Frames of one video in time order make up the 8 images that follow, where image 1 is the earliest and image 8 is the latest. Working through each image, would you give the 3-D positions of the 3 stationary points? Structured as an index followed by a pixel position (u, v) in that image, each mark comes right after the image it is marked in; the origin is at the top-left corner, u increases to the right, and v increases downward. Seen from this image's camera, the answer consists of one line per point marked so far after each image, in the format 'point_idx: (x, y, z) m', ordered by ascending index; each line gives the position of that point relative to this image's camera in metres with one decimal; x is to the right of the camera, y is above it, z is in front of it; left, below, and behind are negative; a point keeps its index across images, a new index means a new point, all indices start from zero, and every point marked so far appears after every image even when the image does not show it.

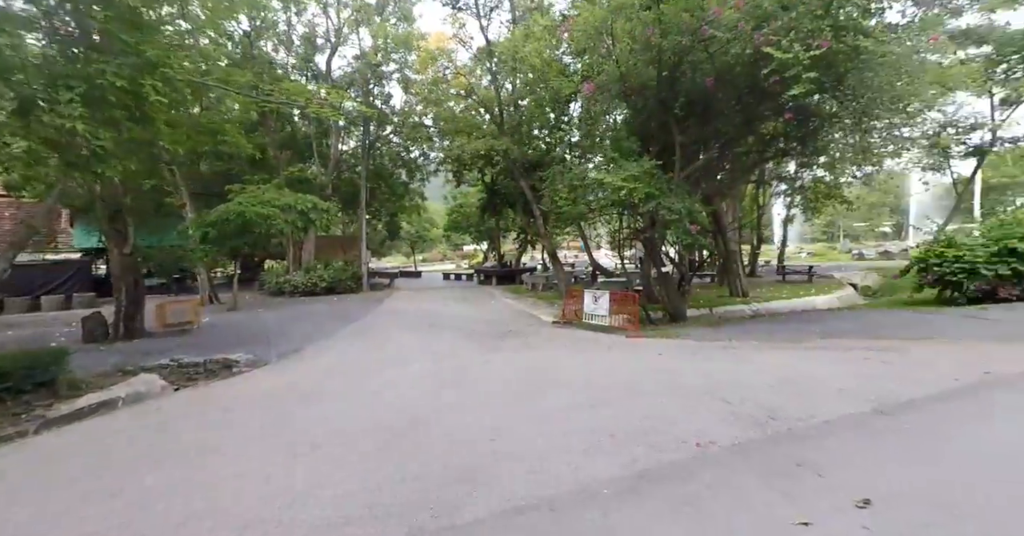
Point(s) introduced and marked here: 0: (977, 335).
0: (+8.1, -1.2, +8.9) m
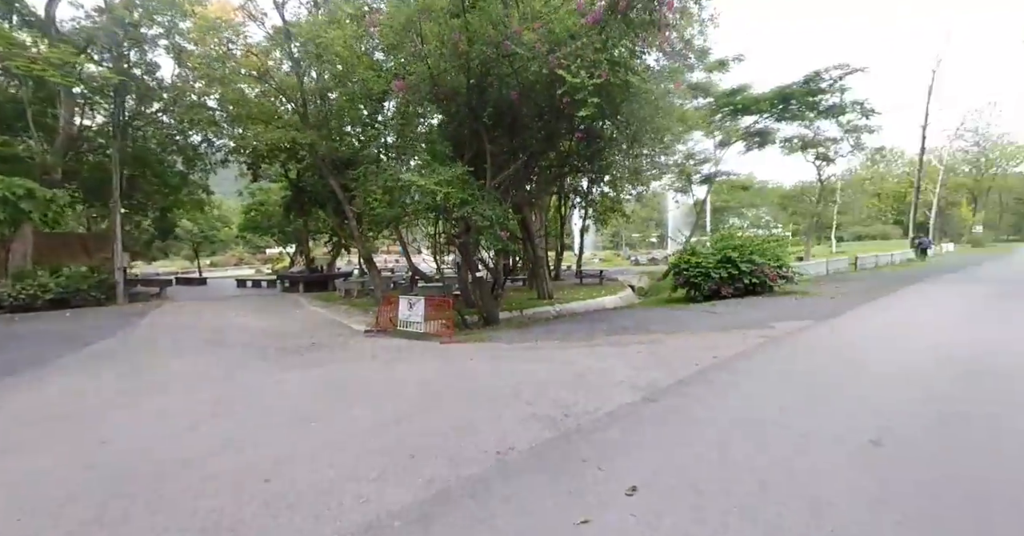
0: (+4.4, -1.3, +10.9) m
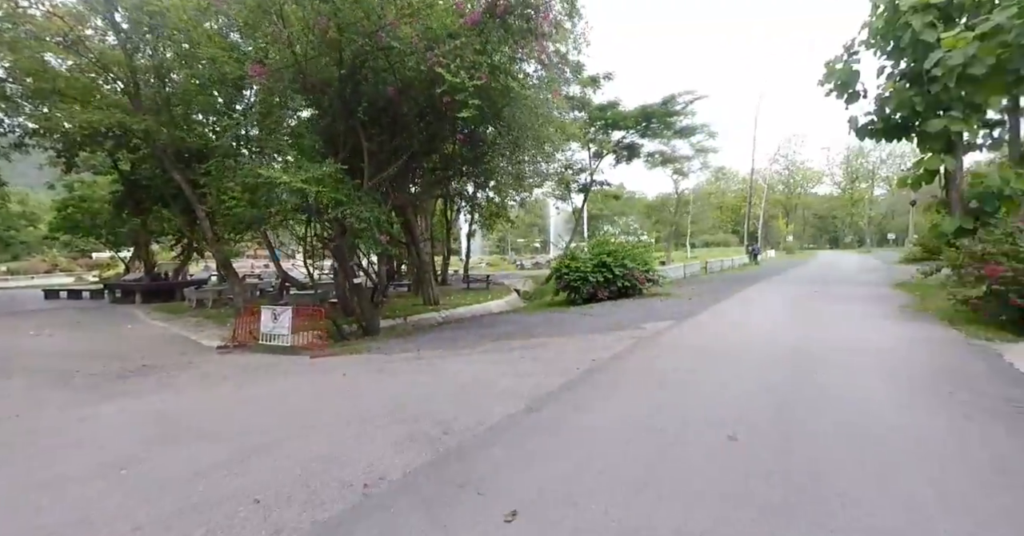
0: (+1.8, -1.4, +11.3) m
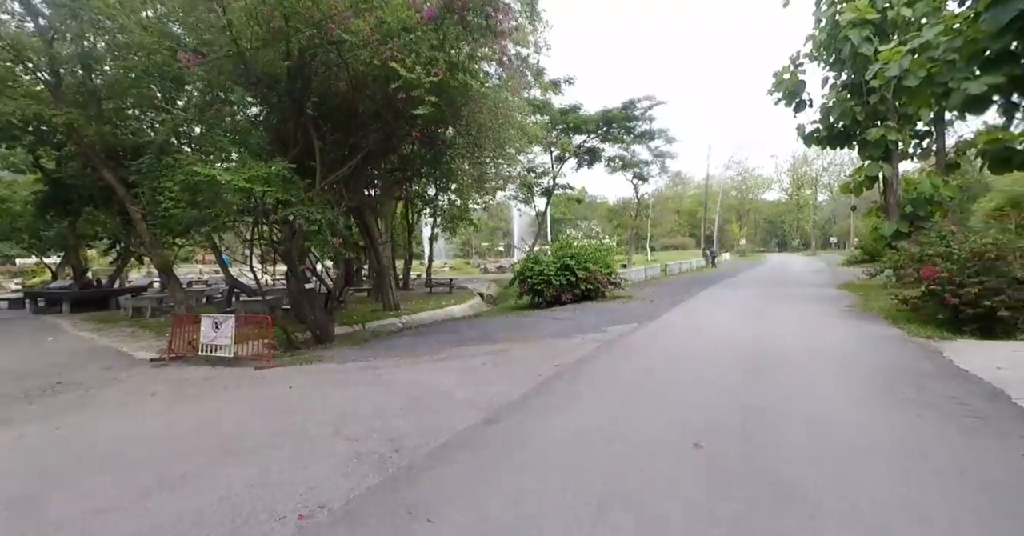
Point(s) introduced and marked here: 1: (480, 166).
0: (+0.9, -1.4, +11.1) m
1: (-0.8, +2.6, +12.7) m
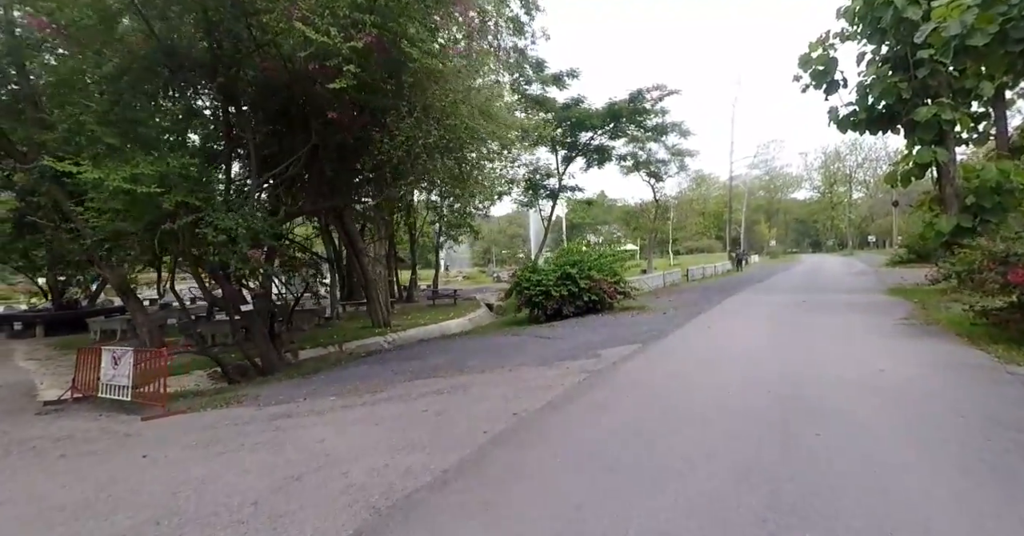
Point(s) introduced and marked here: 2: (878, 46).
0: (+0.5, -1.7, +9.2) m
1: (-1.3, +2.3, +10.9) m
2: (+9.3, +5.7, +12.6) m
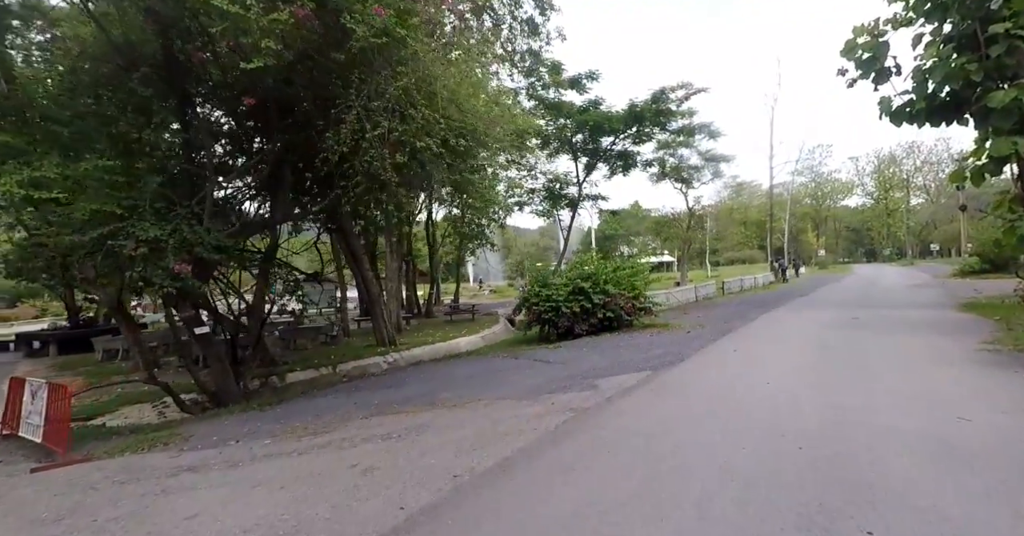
0: (+0.2, -1.9, +7.8) m
1: (-1.4, +2.0, +9.7) m
2: (+9.2, +5.4, +10.8) m
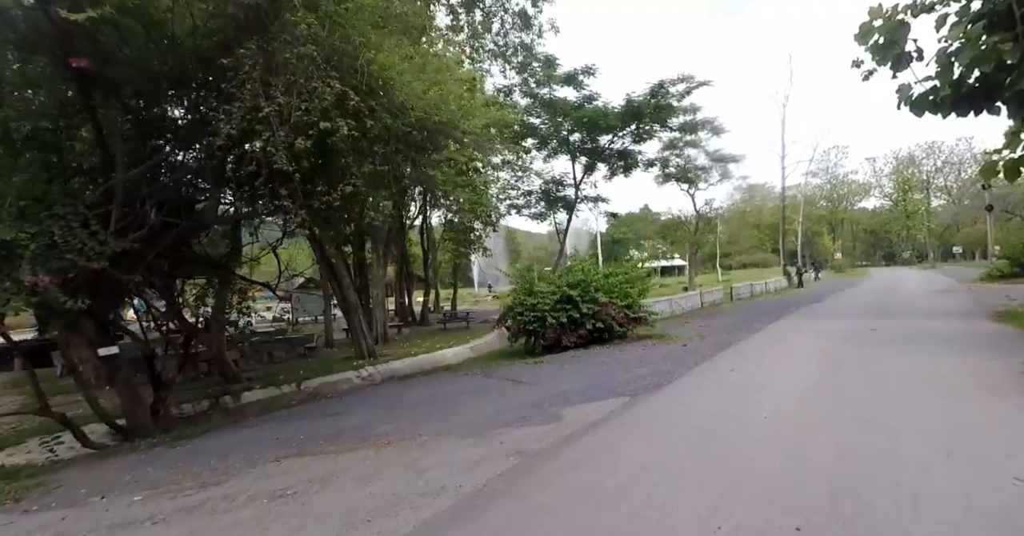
0: (-0.4, -2.0, +6.6) m
1: (-2.1, +1.9, +8.6) m
2: (+8.6, +5.3, +9.4) m
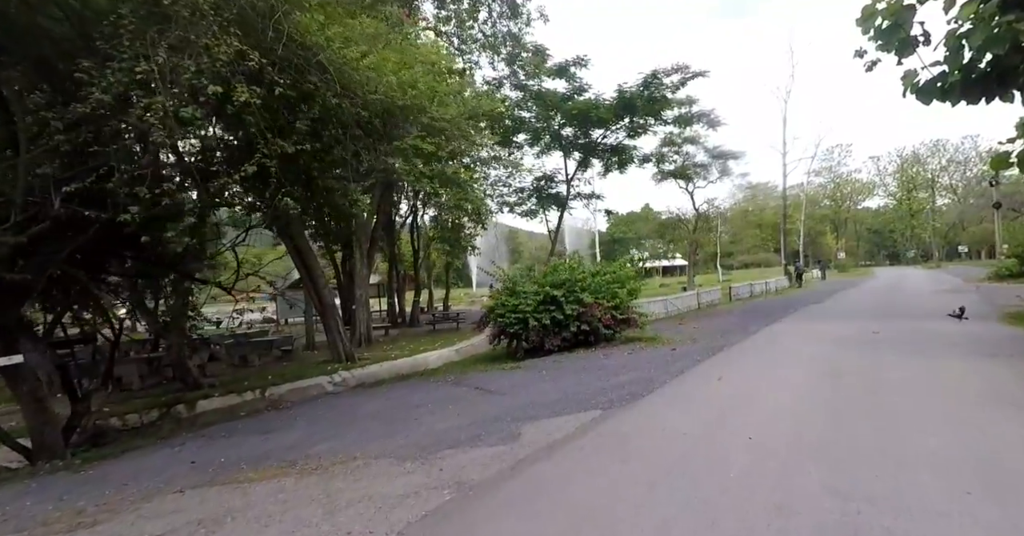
0: (-1.0, -2.0, +5.8) m
1: (-2.6, +1.9, +7.8) m
2: (+8.1, +5.3, +8.6) m
